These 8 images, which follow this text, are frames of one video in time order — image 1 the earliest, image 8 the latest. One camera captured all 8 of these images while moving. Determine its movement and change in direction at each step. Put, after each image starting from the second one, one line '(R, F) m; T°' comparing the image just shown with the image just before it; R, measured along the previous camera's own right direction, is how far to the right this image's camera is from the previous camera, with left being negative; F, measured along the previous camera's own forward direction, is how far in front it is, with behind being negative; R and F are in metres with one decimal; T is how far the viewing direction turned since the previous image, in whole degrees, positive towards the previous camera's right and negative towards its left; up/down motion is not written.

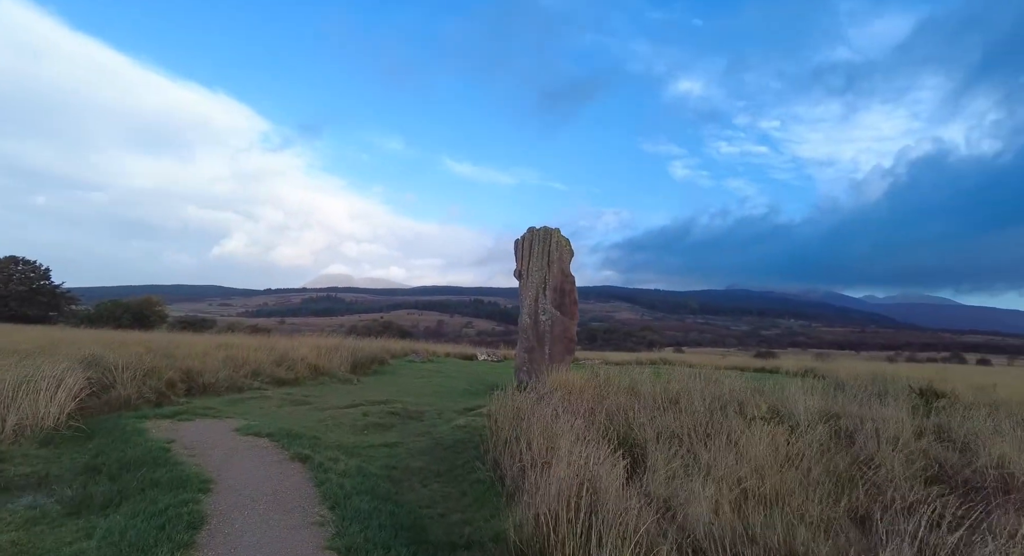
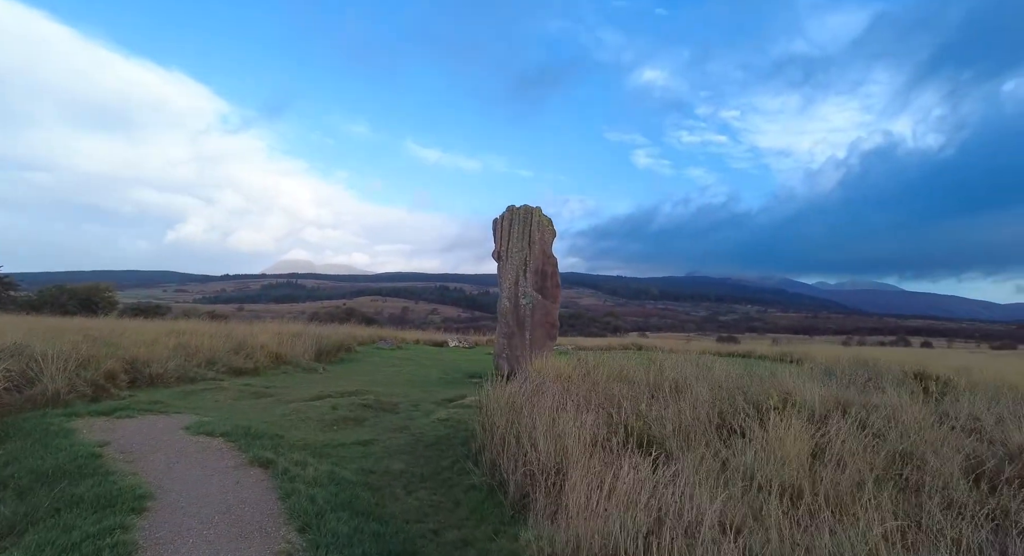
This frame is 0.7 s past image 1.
(-0.3, +0.6) m; +4°
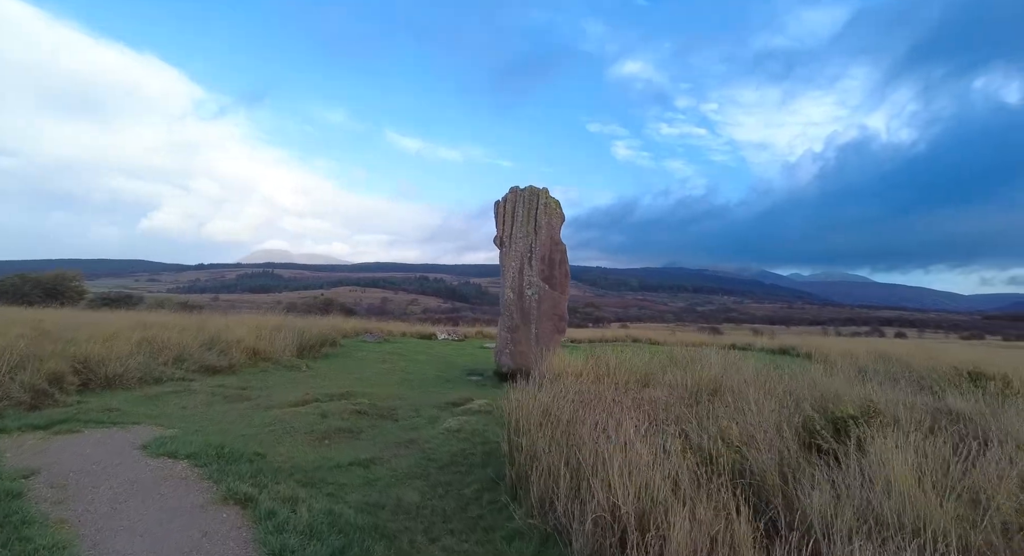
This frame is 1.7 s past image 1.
(-0.5, +0.9) m; +2°
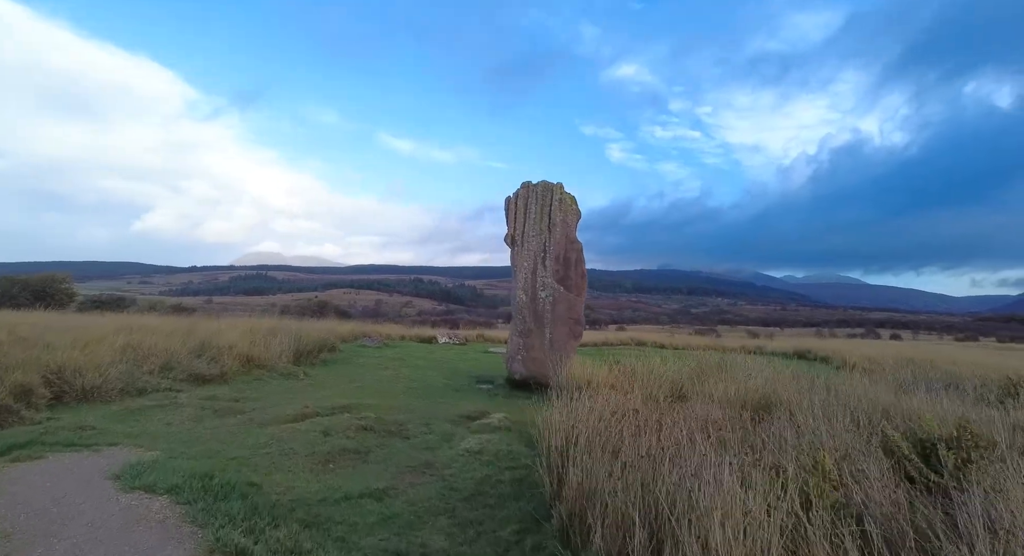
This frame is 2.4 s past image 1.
(-0.3, +0.6) m; +1°
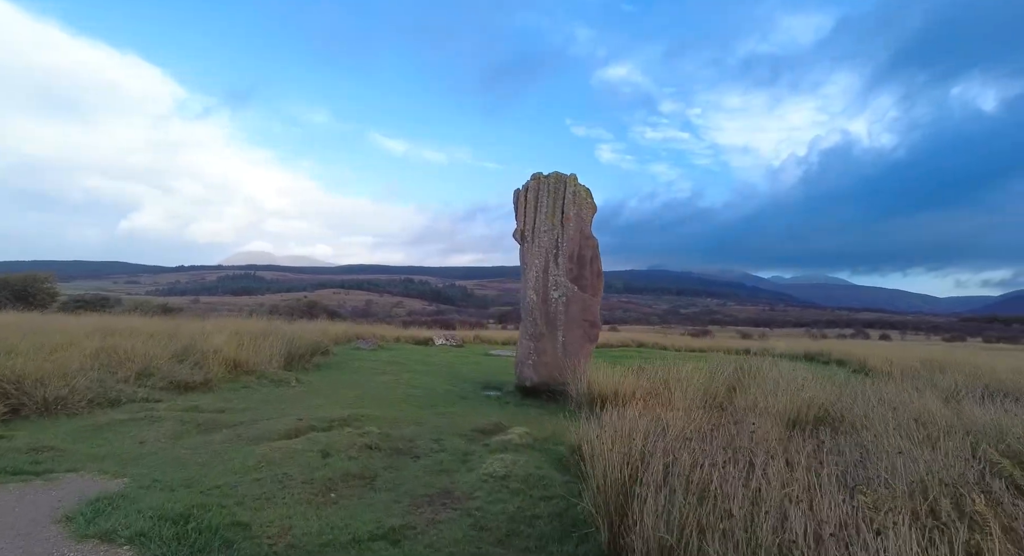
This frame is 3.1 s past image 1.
(-0.3, +0.7) m; +1°
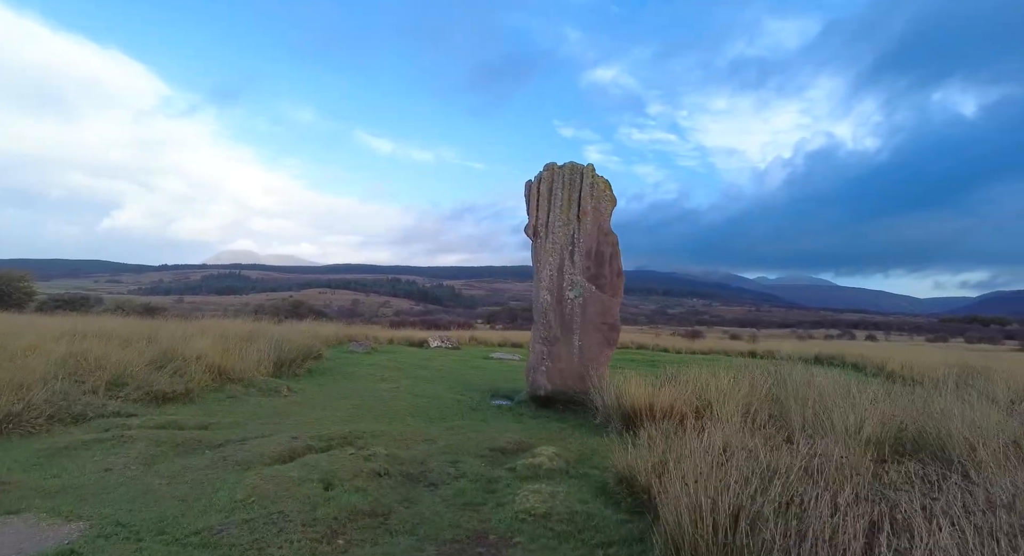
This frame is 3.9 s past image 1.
(-0.4, +0.7) m; +1°
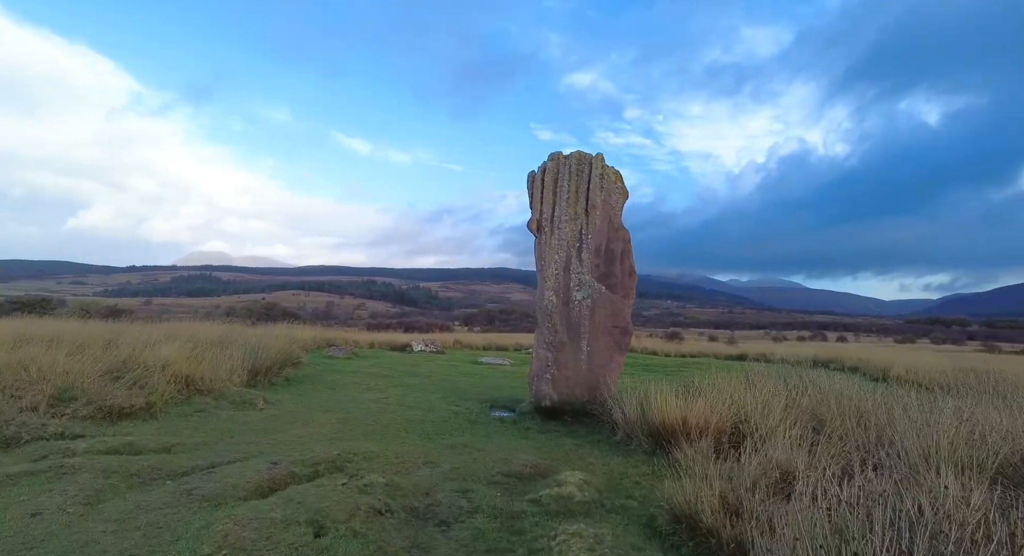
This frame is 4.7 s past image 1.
(-0.4, +0.7) m; +3°
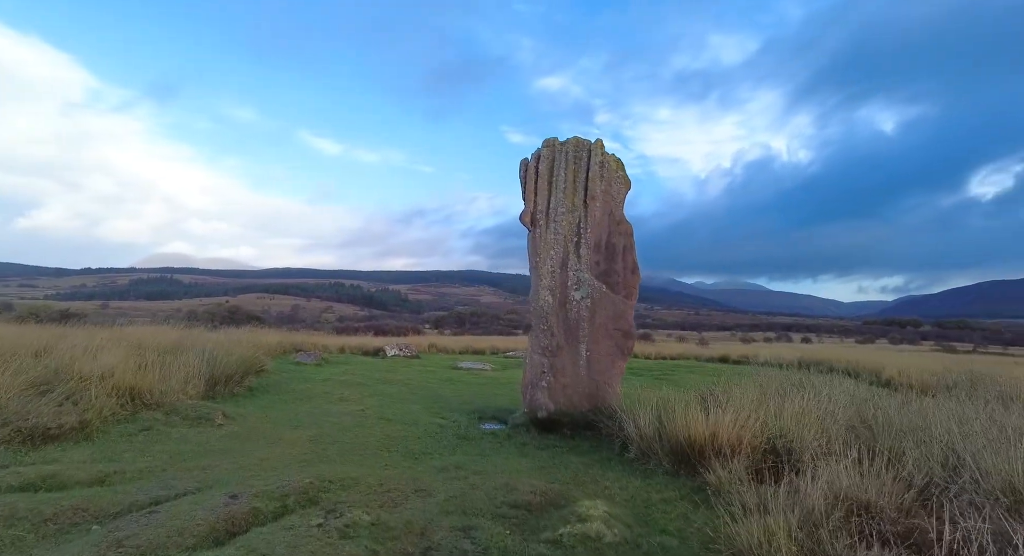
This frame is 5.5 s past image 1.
(-0.3, +0.7) m; +3°
